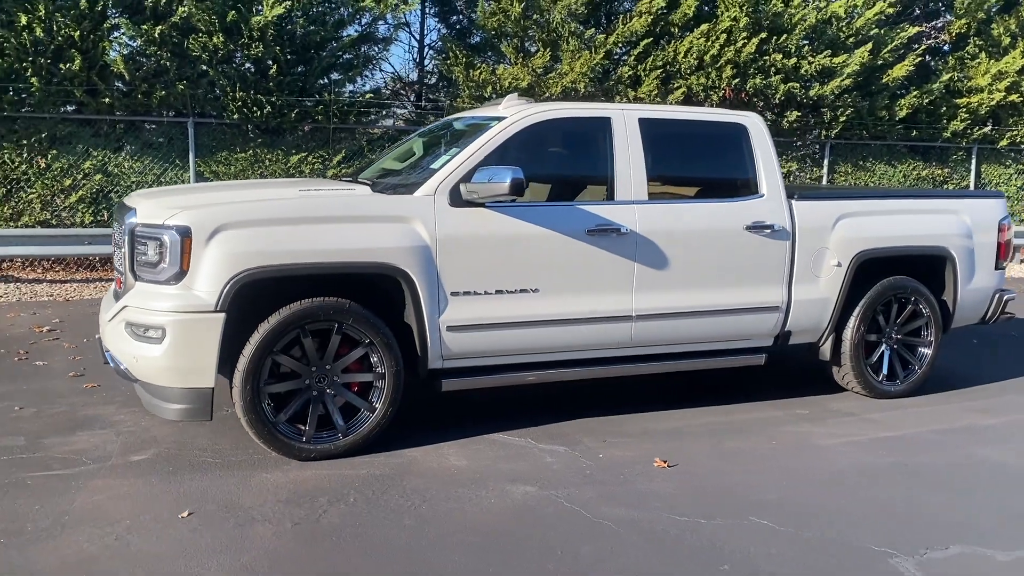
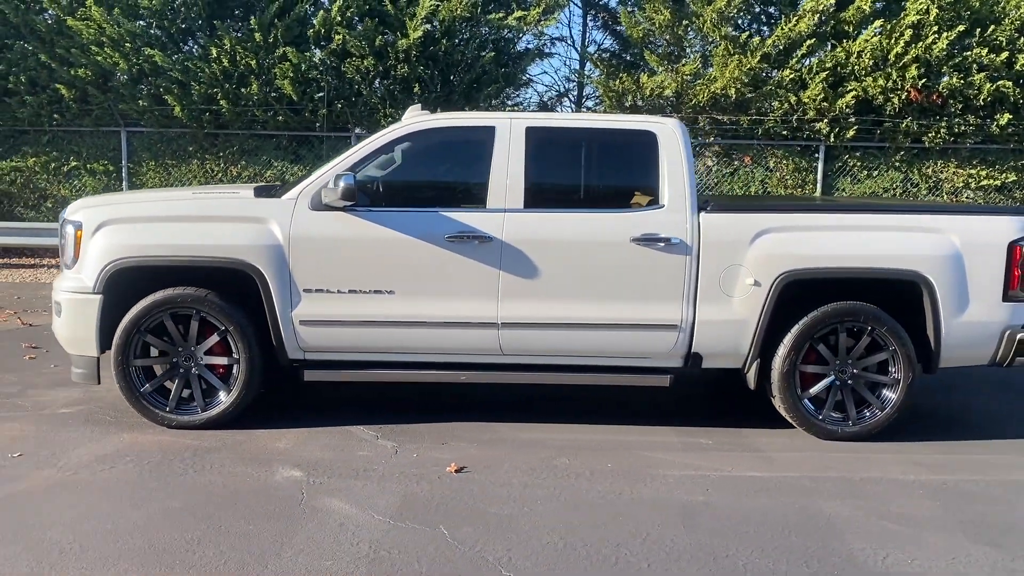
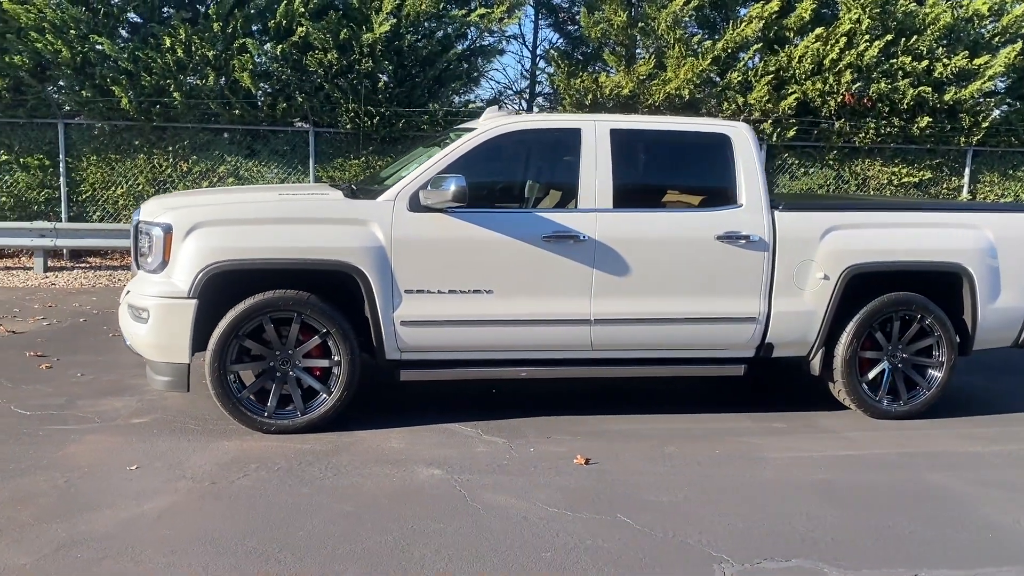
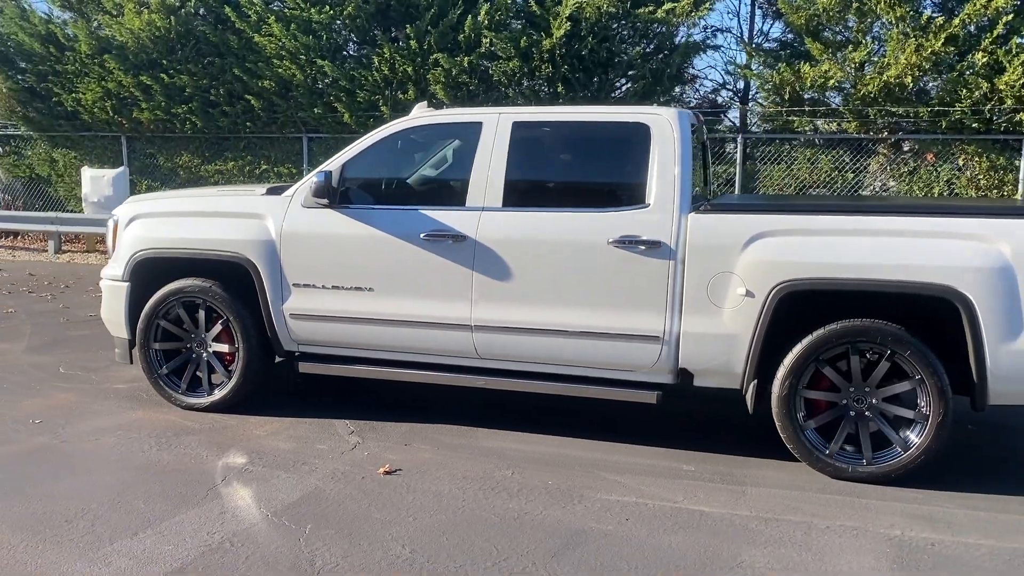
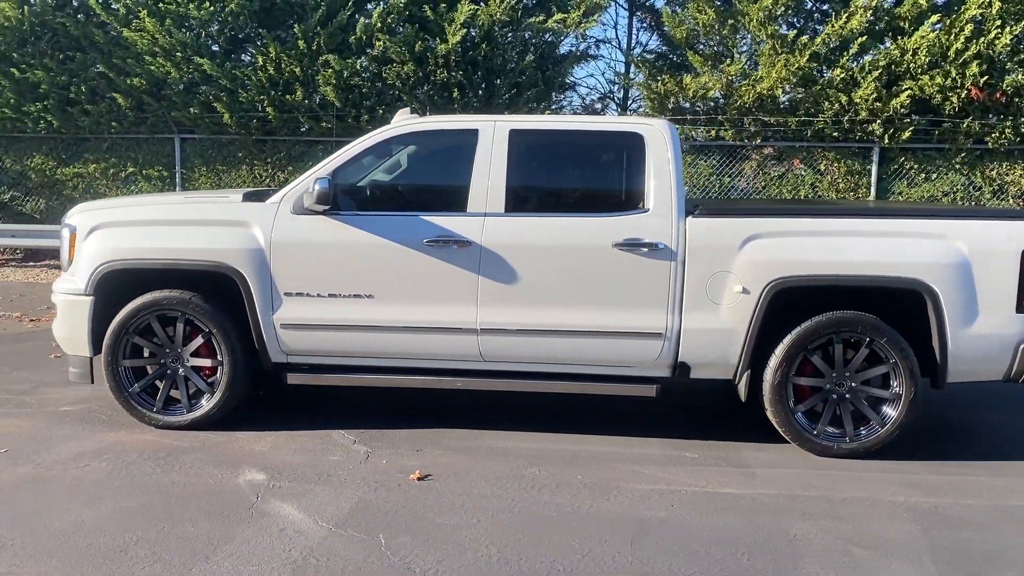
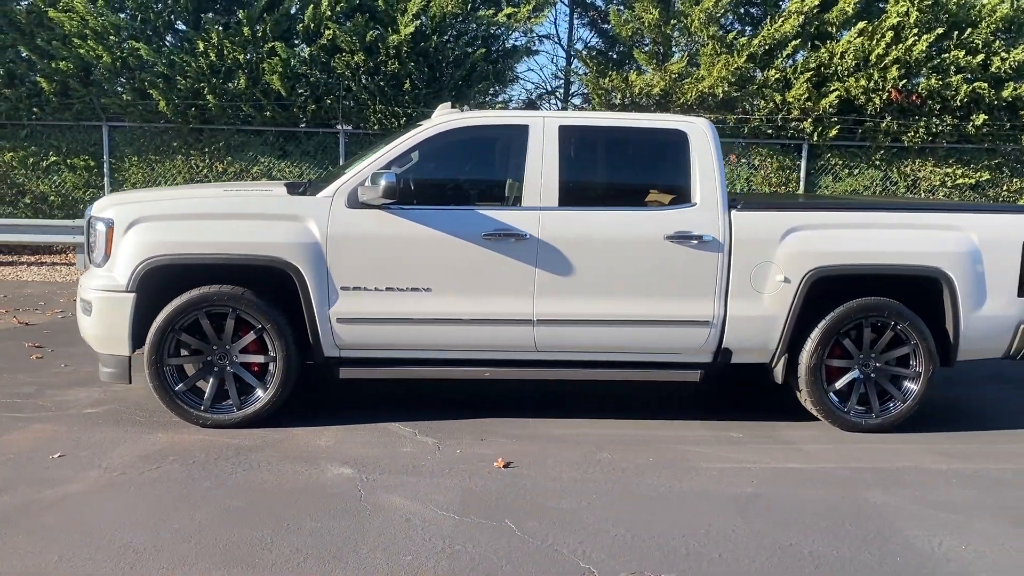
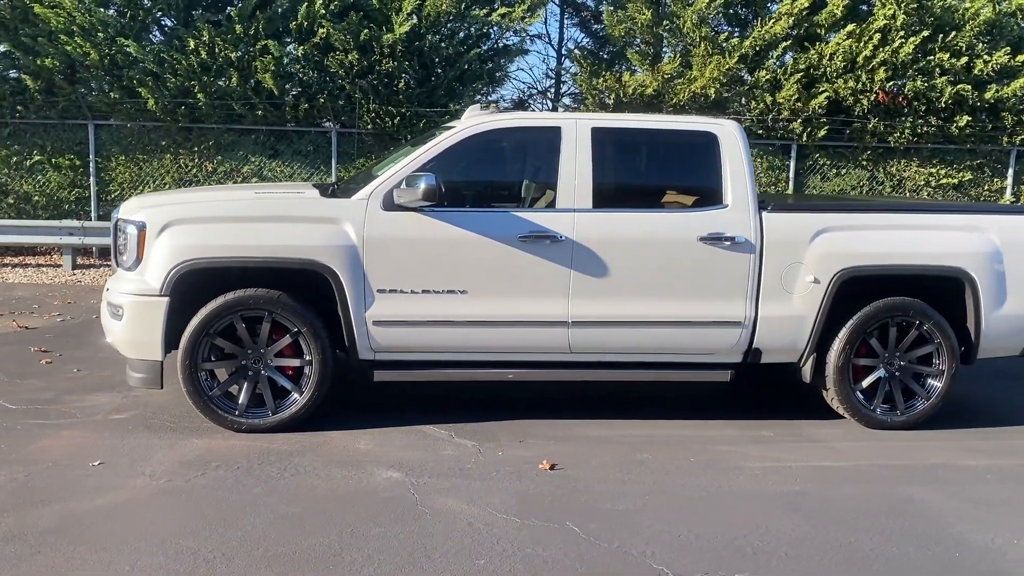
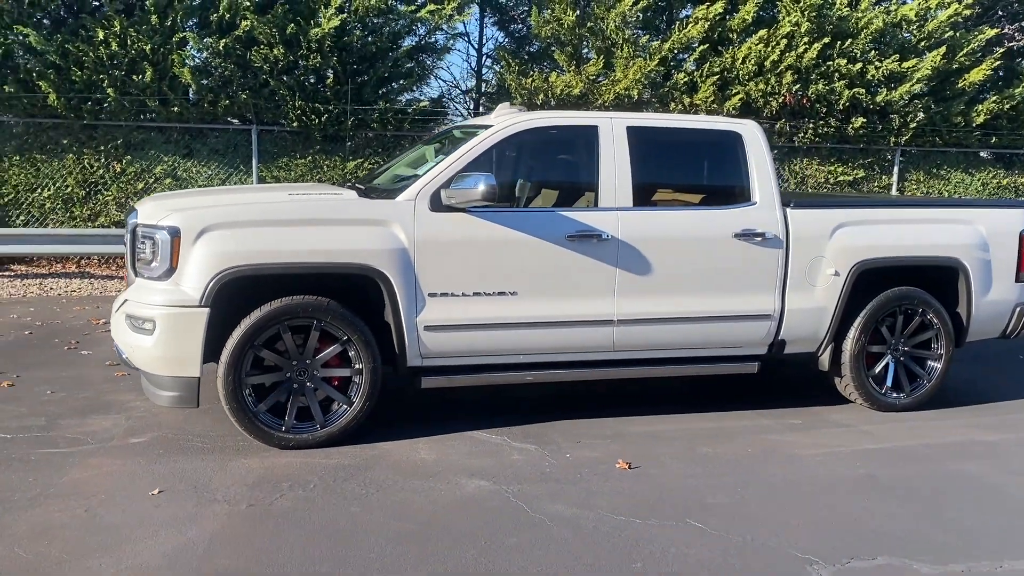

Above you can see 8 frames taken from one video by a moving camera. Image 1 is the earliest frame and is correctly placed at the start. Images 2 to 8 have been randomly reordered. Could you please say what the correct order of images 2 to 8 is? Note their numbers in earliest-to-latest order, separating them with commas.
8, 3, 7, 6, 2, 5, 4
